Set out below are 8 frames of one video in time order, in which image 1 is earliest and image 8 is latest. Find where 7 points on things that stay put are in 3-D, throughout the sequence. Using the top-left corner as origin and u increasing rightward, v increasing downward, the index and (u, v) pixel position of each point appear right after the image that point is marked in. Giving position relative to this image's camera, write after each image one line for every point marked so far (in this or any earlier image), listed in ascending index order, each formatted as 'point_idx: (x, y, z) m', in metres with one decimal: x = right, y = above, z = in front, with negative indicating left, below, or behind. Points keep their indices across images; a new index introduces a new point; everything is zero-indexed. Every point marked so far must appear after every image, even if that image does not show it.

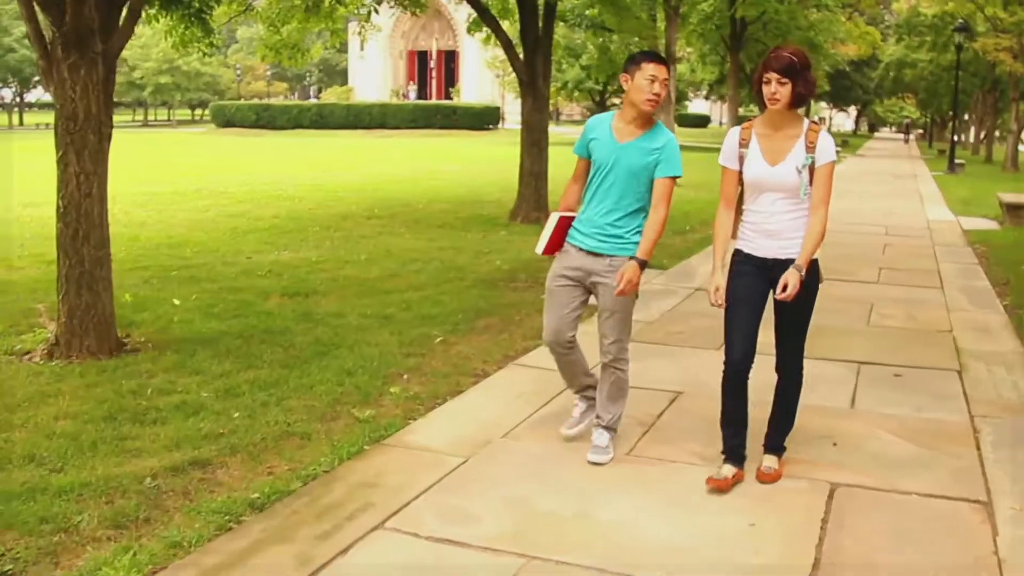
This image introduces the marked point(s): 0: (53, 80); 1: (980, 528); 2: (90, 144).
0: (-2.1, +1.0, +6.7) m
1: (+1.3, -0.7, +4.0) m
2: (-2.0, +0.7, +6.8) m
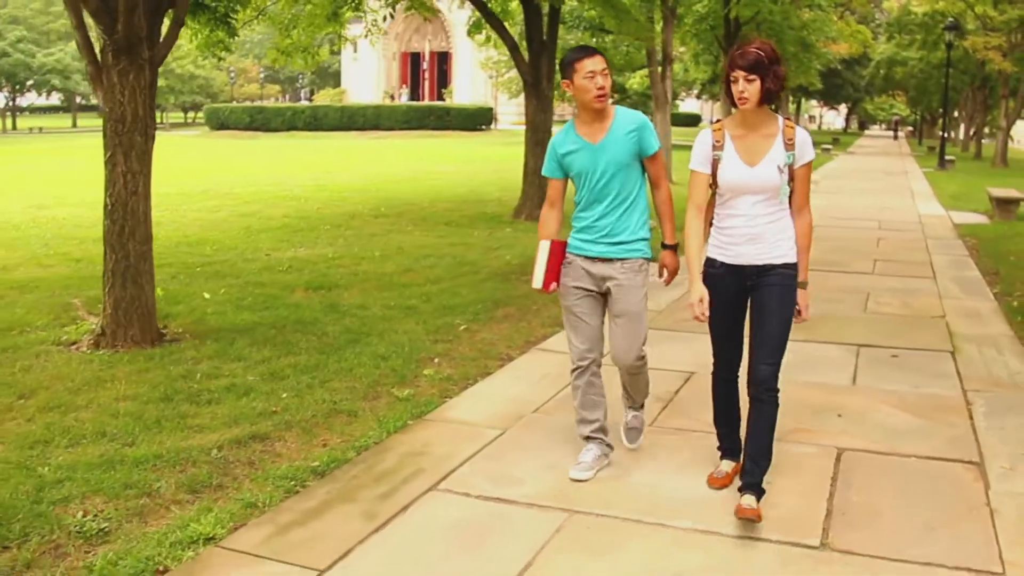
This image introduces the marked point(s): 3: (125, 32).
0: (-2.0, +1.0, +7.1) m
1: (+1.4, -0.6, +4.4) m
2: (-1.9, +0.7, +7.3) m
3: (-1.9, +1.3, +7.1) m
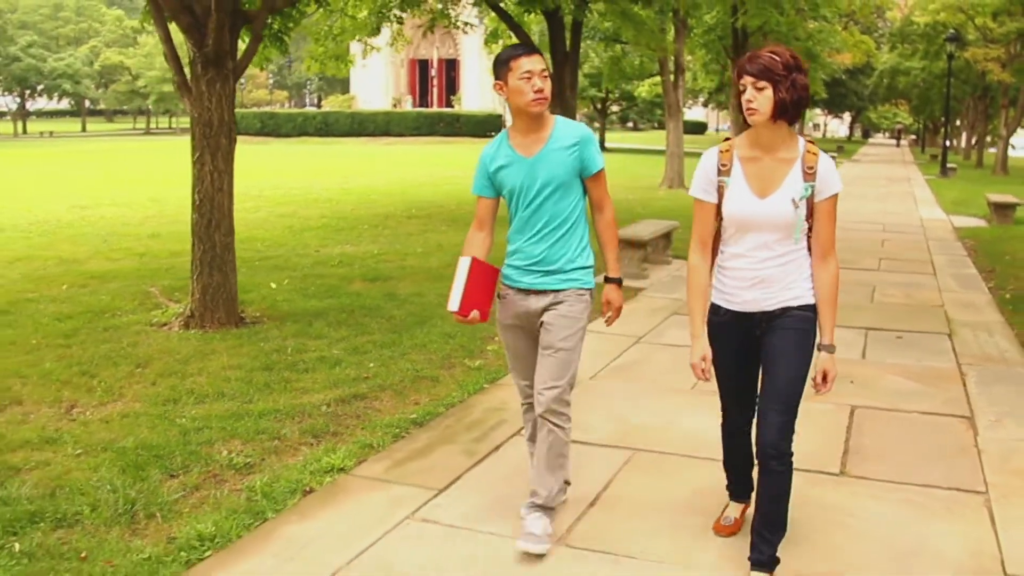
0: (-1.8, +1.1, +8.0) m
1: (+1.7, -0.5, +5.3) m
2: (-1.6, +0.8, +8.2) m
3: (-1.6, +1.3, +8.0) m
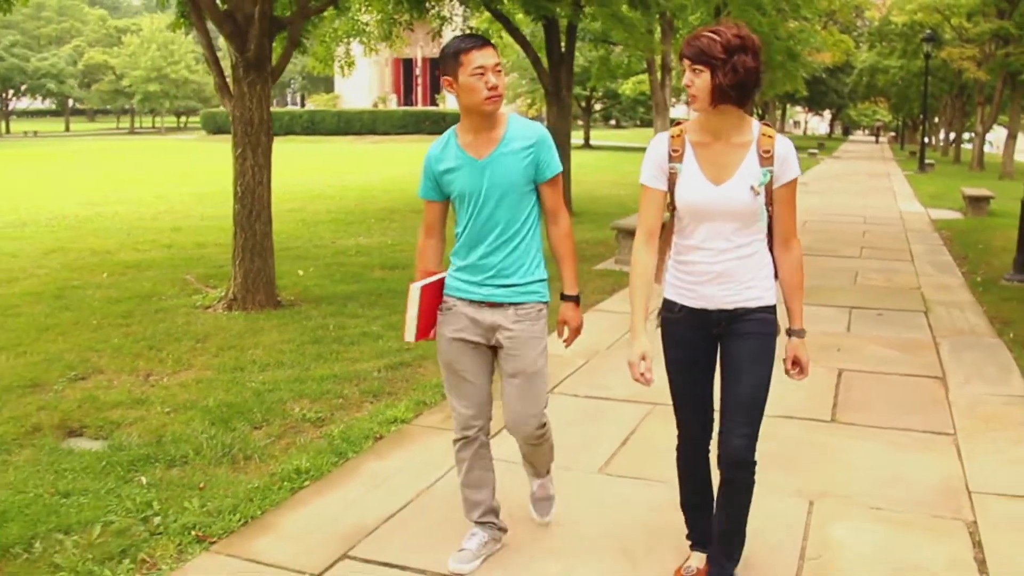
0: (-1.7, +1.2, +8.8) m
1: (+1.8, -0.4, +6.1) m
2: (-1.5, +0.9, +8.9) m
3: (-1.5, +1.4, +8.7) m
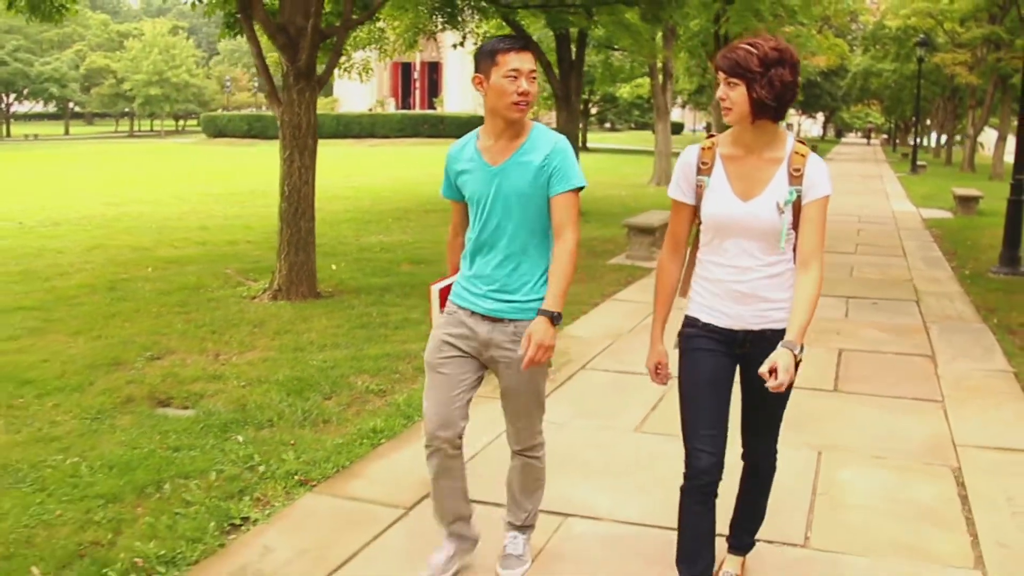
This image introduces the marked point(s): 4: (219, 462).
0: (-1.5, +1.2, +9.5) m
1: (+2.0, -0.4, +6.9) m
2: (-1.4, +0.9, +9.7) m
3: (-1.4, +1.5, +9.5) m
4: (-1.1, -0.6, +5.2) m
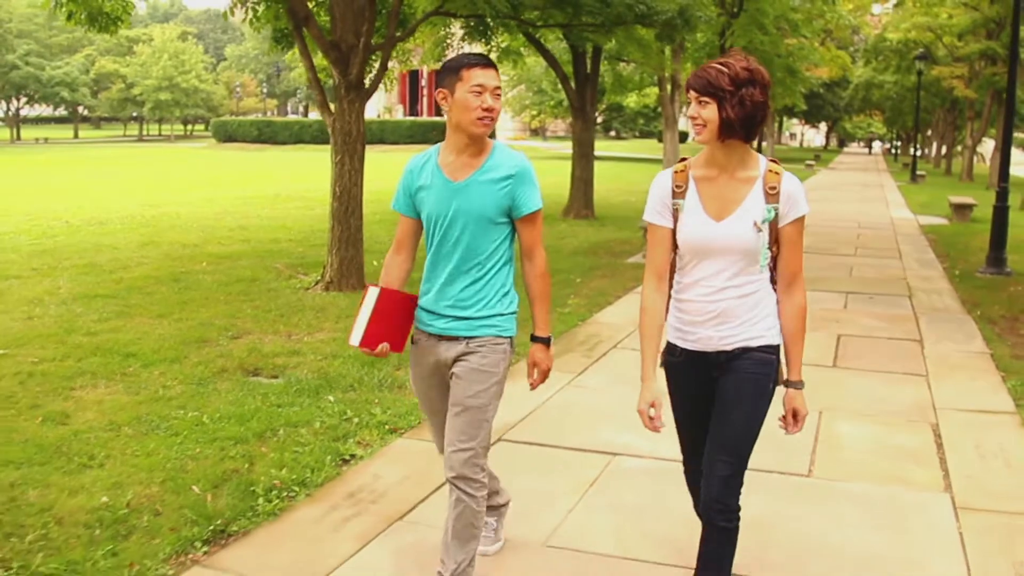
0: (-1.3, +1.3, +10.5) m
1: (+2.2, -0.3, +7.9) m
2: (-1.1, +1.0, +10.7) m
3: (-1.1, +1.5, +10.5) m
4: (-0.8, -0.5, +6.2) m
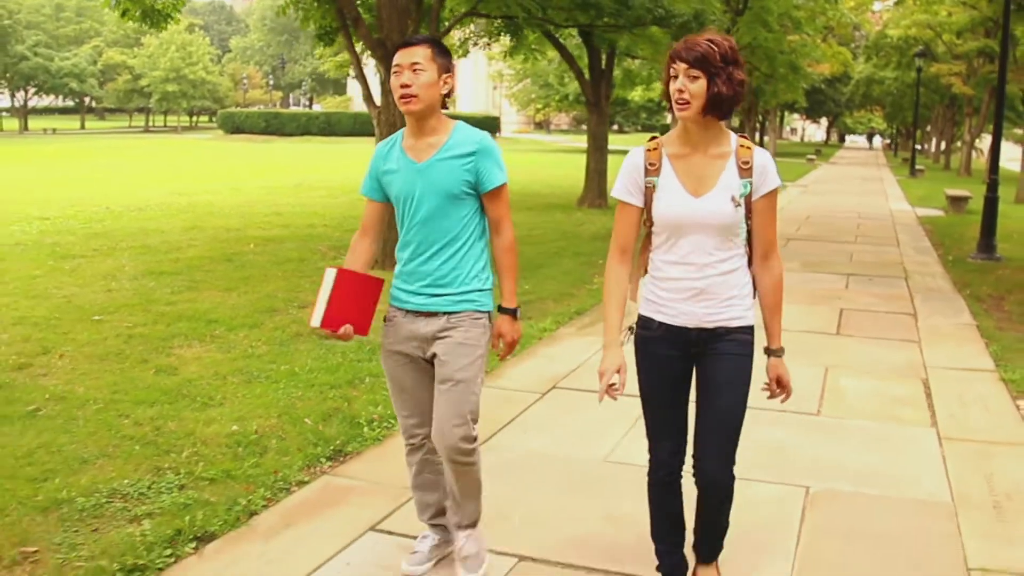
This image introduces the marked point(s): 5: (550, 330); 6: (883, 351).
0: (-1.0, +1.5, +11.5) m
1: (+2.5, -0.2, +8.9) m
2: (-0.9, +1.2, +11.6) m
3: (-0.9, +1.7, +11.5) m
4: (-0.6, -0.4, +7.2) m
5: (+0.2, -0.2, +8.6) m
6: (+2.0, -0.3, +7.9) m
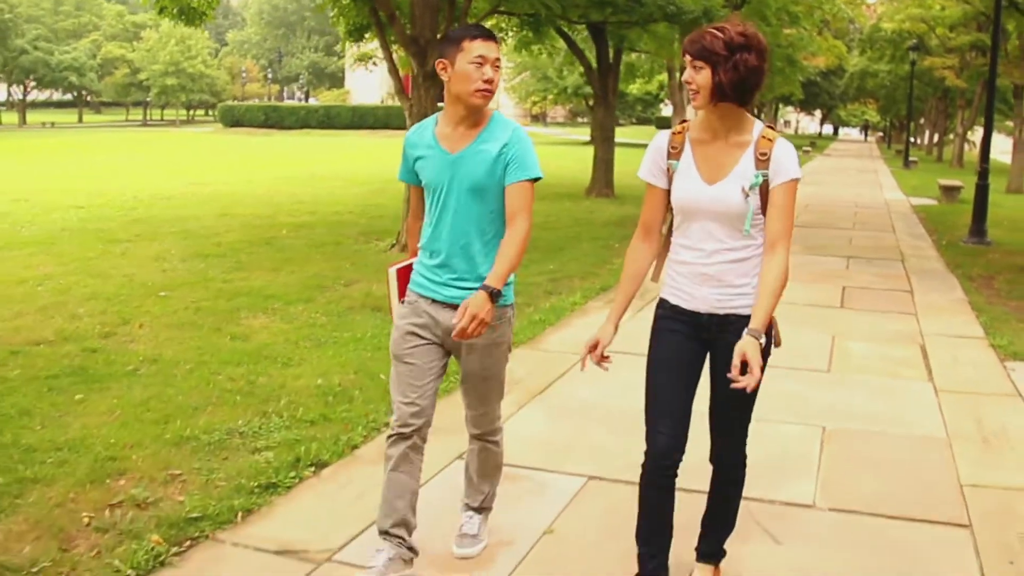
0: (-0.8, +1.6, +12.3) m
1: (+2.7, 0.0, +9.7) m
2: (-0.7, +1.3, +12.4) m
3: (-0.7, +1.9, +12.3) m
4: (-0.4, -0.3, +8.0) m
5: (+0.5, -0.1, +9.4) m
6: (+2.2, -0.2, +8.7) m
